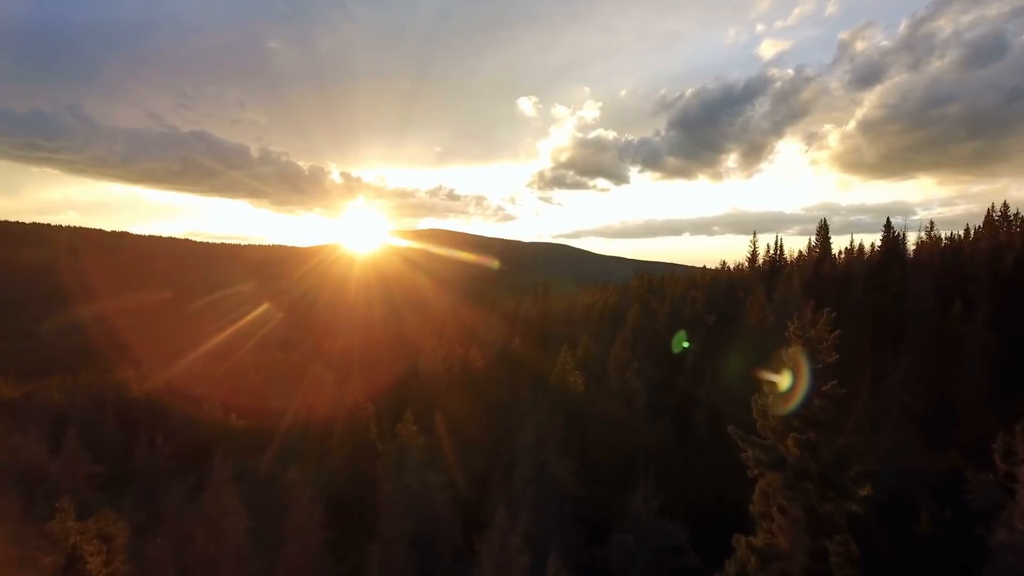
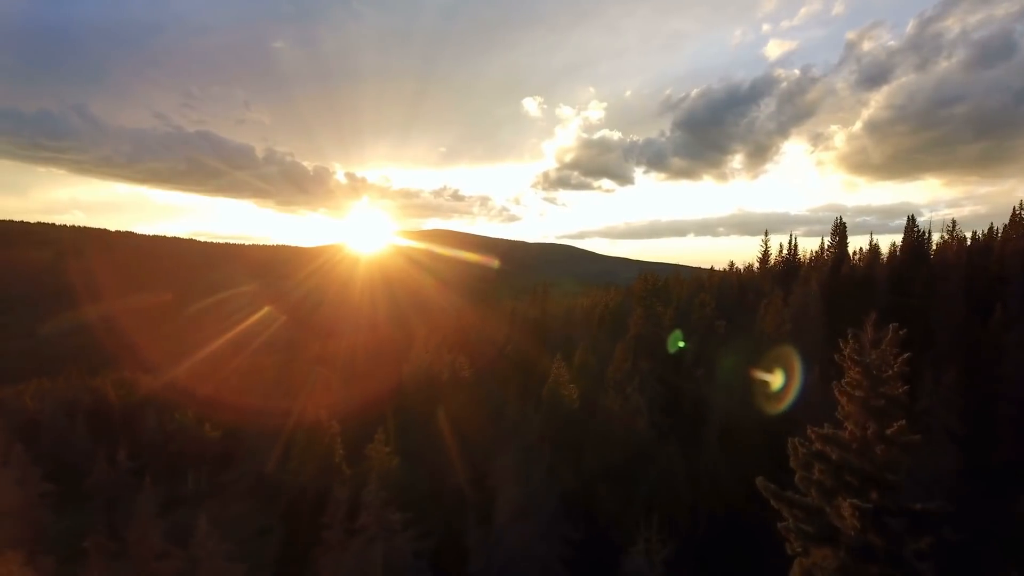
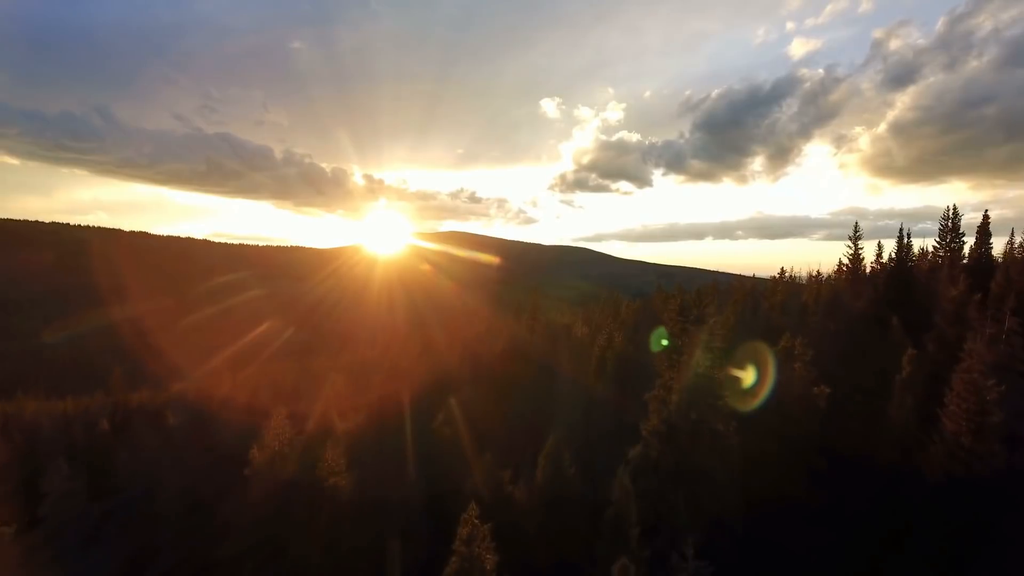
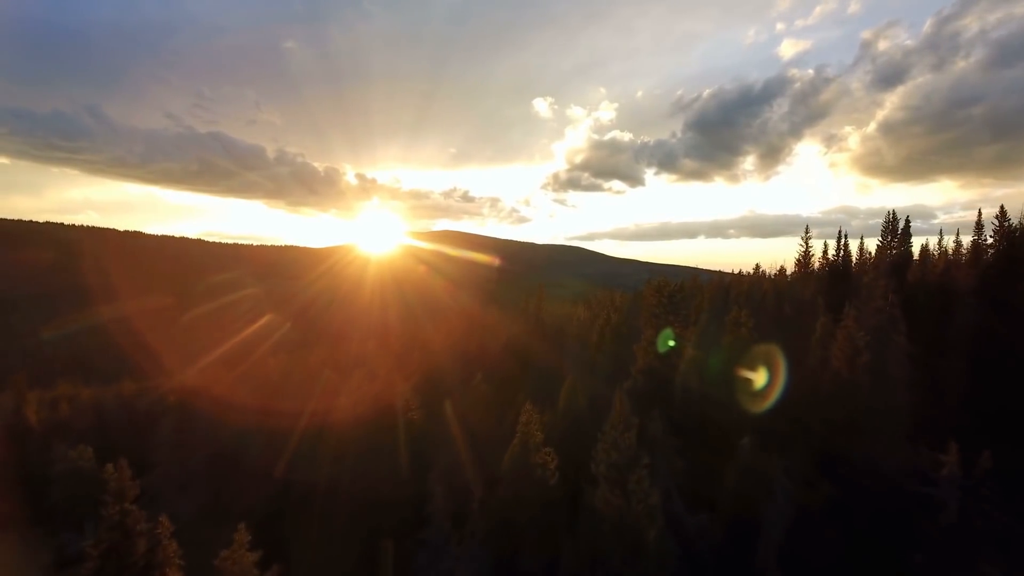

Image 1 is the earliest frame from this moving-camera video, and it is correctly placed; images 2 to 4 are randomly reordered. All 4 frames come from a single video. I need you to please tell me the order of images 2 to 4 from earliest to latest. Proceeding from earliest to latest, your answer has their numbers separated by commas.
2, 4, 3
